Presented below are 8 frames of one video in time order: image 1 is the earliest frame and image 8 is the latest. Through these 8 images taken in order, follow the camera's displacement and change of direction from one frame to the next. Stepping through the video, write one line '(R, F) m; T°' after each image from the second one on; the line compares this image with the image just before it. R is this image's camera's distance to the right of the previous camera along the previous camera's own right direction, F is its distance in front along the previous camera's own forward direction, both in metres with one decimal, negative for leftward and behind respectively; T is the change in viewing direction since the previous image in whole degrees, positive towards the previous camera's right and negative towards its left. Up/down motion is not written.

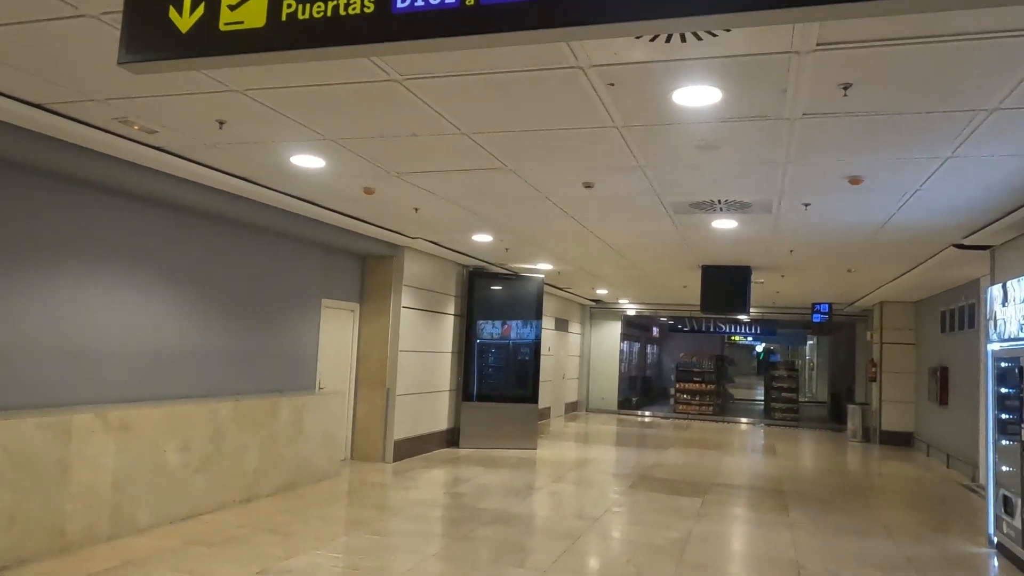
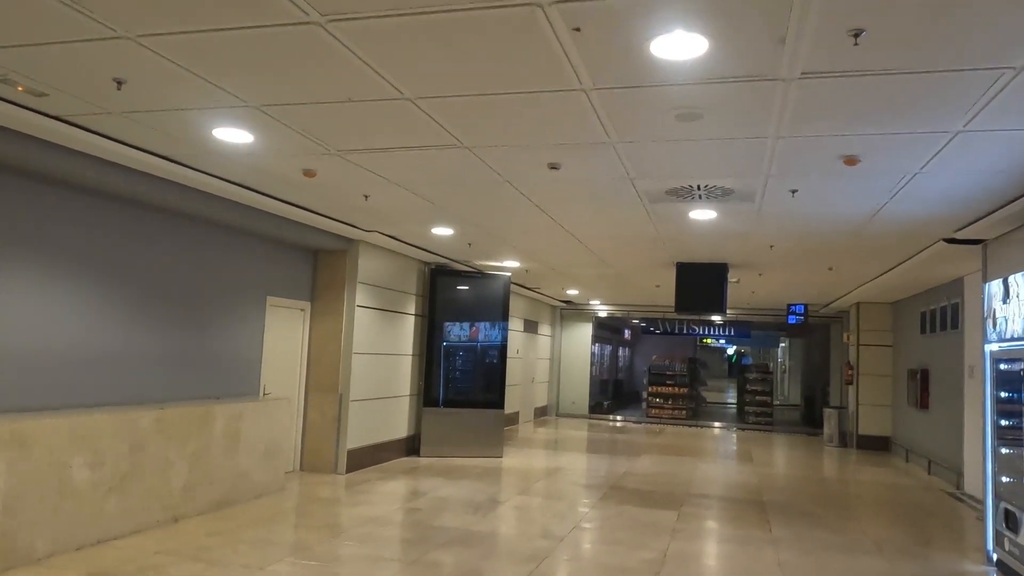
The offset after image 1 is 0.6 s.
(+0.1, +0.6) m; +2°
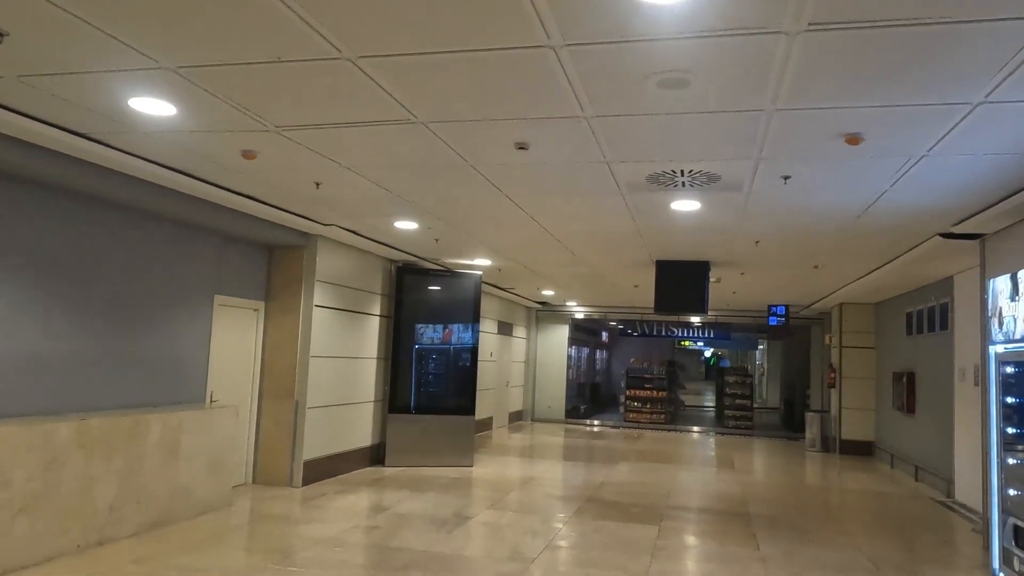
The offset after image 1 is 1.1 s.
(+0.1, +0.5) m; +2°
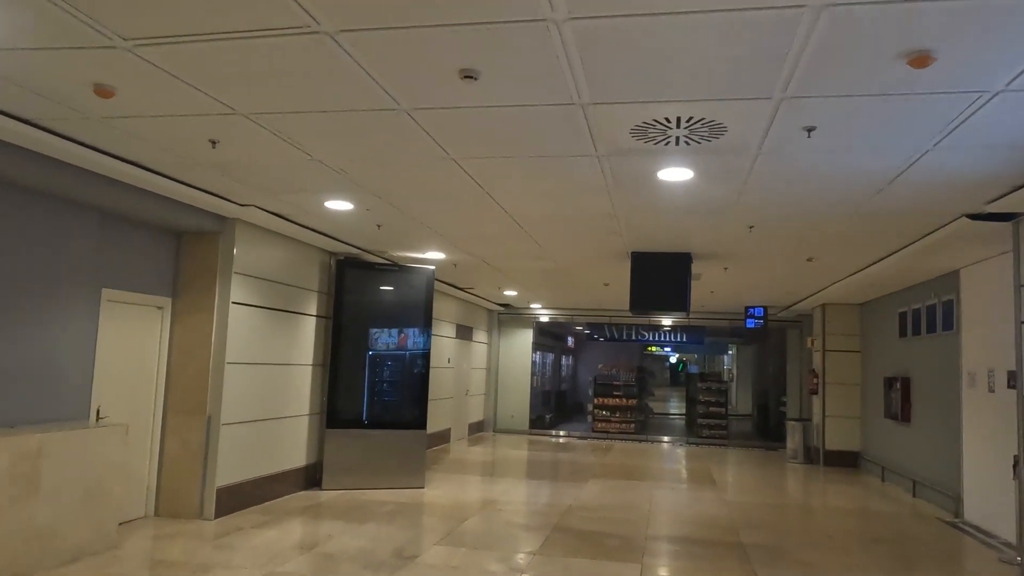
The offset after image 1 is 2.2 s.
(+0.1, +1.1) m; +3°
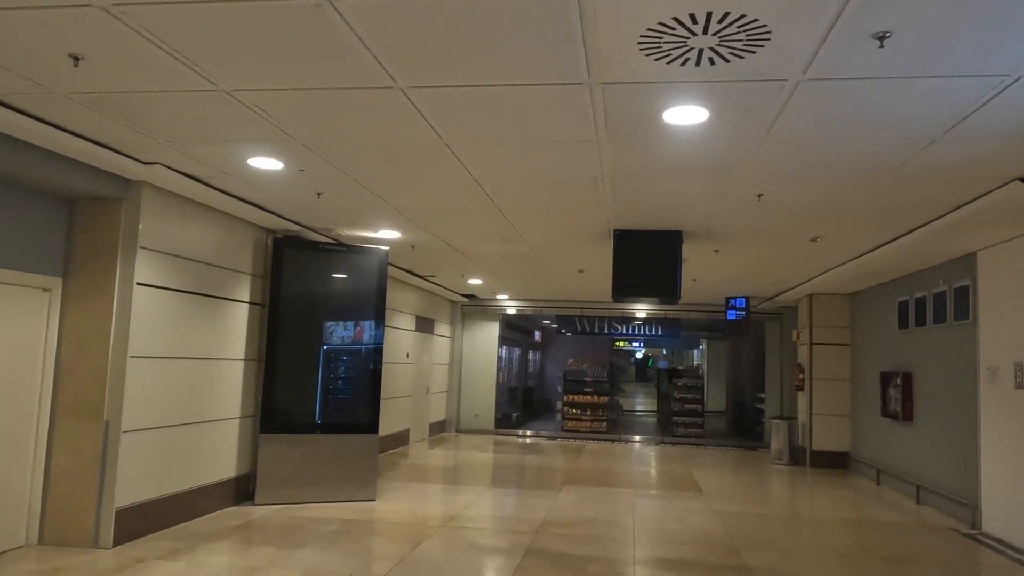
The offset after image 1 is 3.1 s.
(0.0, +1.0) m; +3°
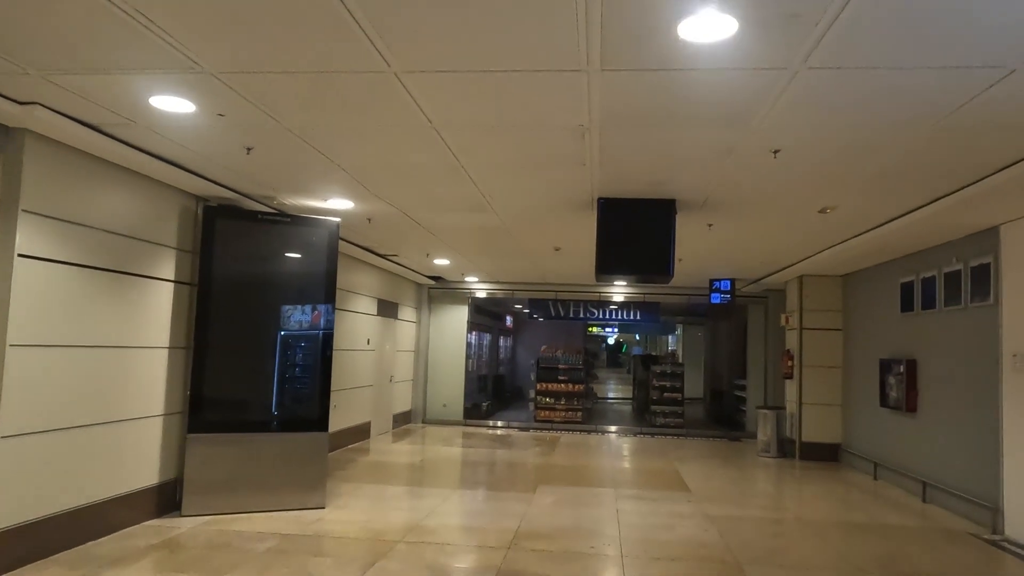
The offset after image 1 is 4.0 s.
(0.0, +0.9) m; +2°
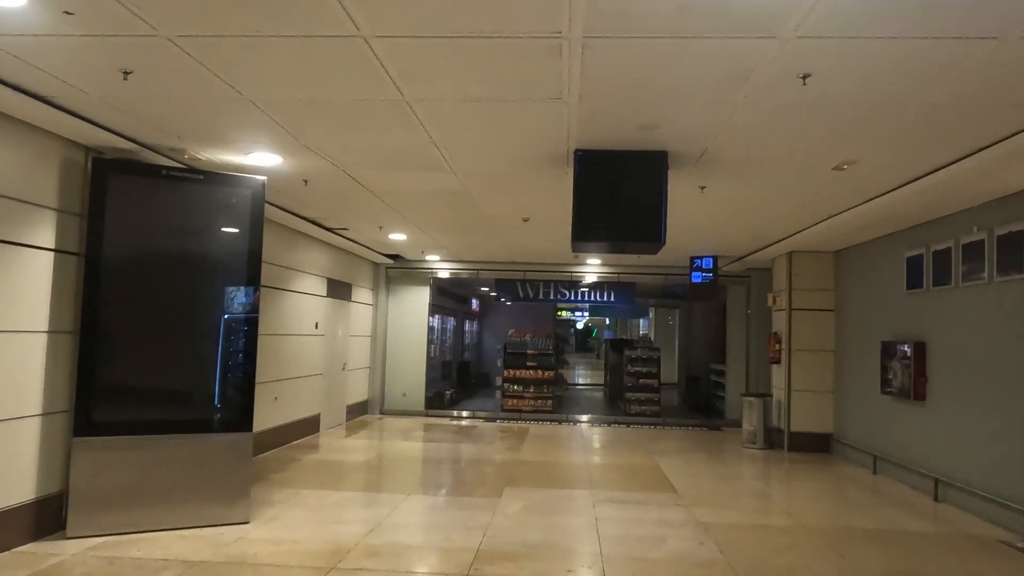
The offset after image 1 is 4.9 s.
(+0.1, +1.0) m; +2°
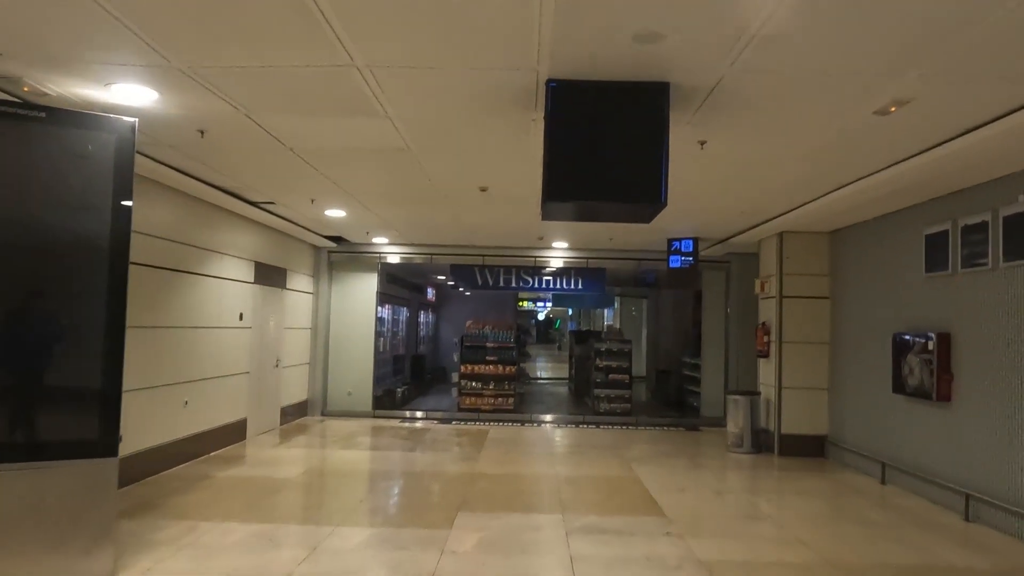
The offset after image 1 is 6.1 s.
(0.0, +1.2) m; +3°
